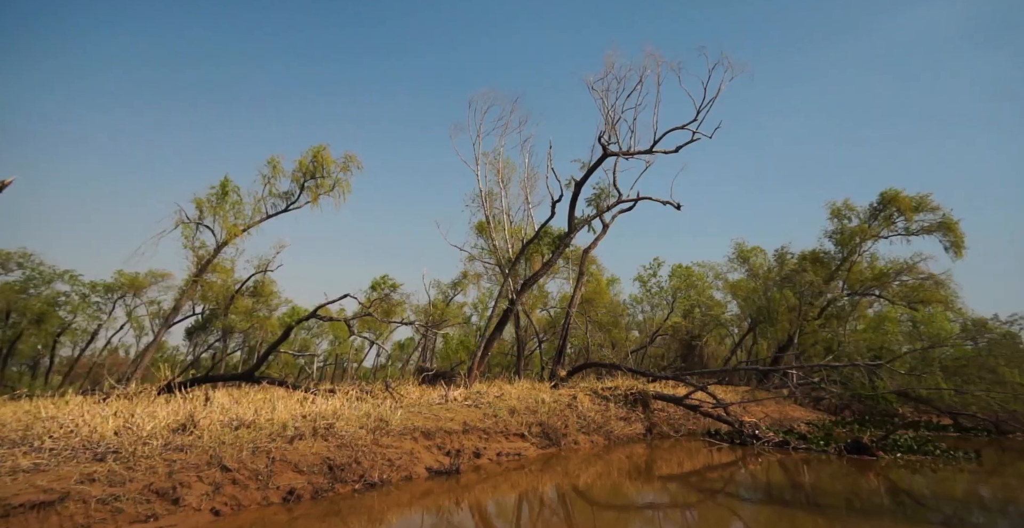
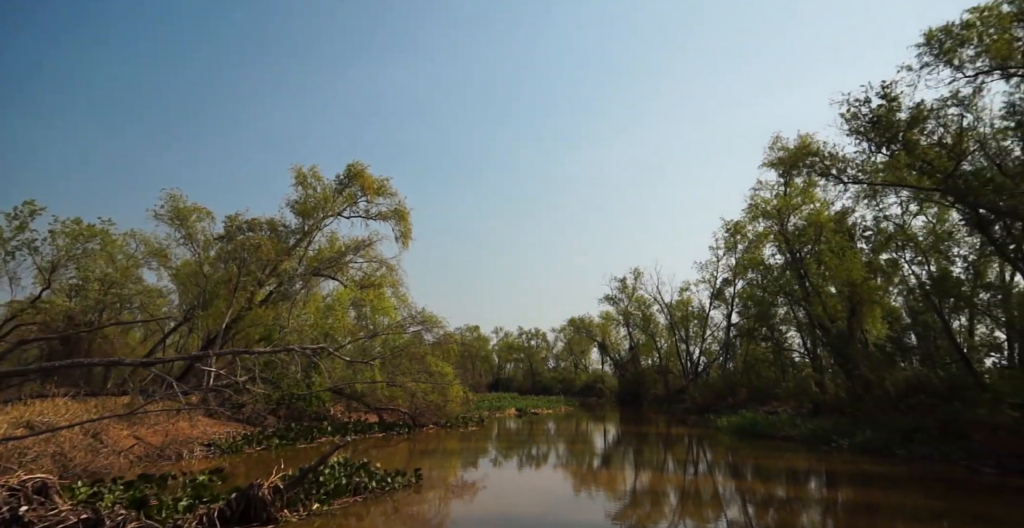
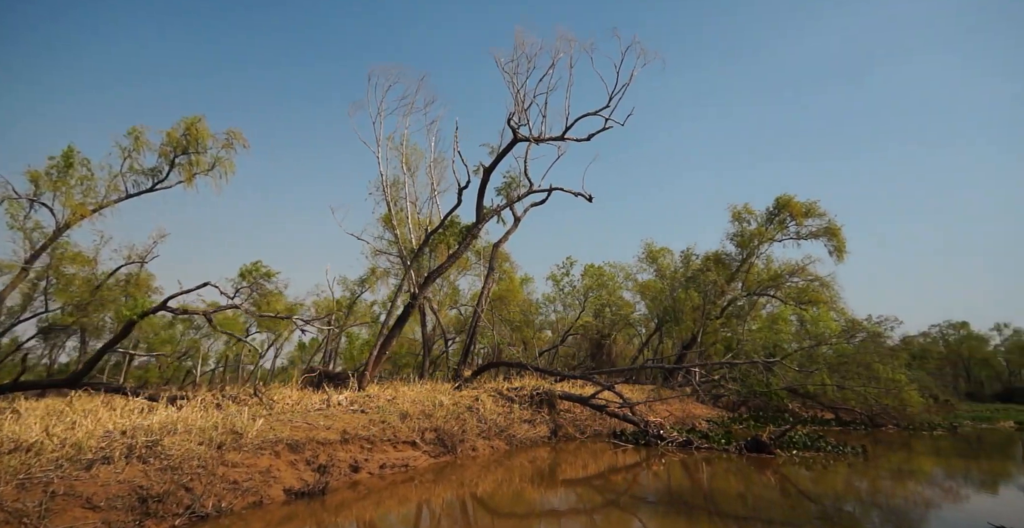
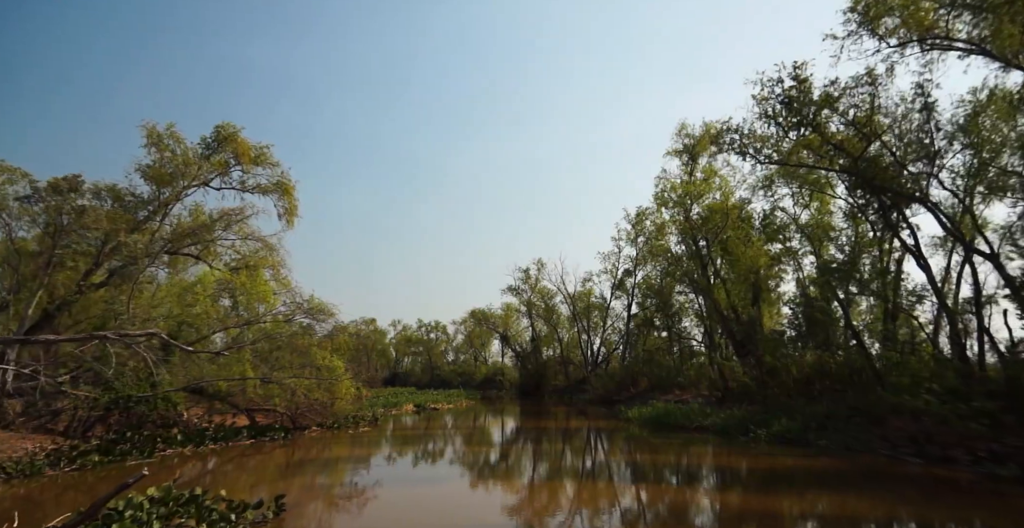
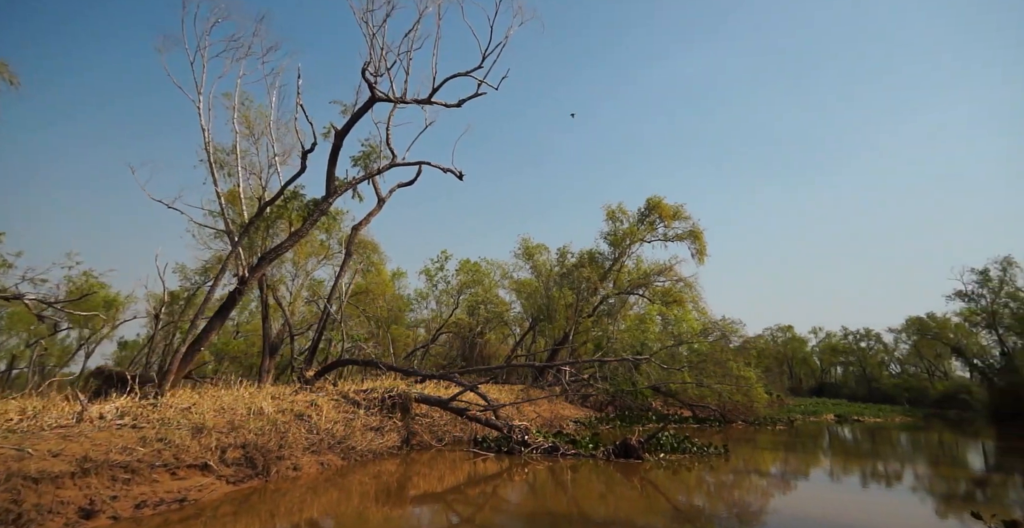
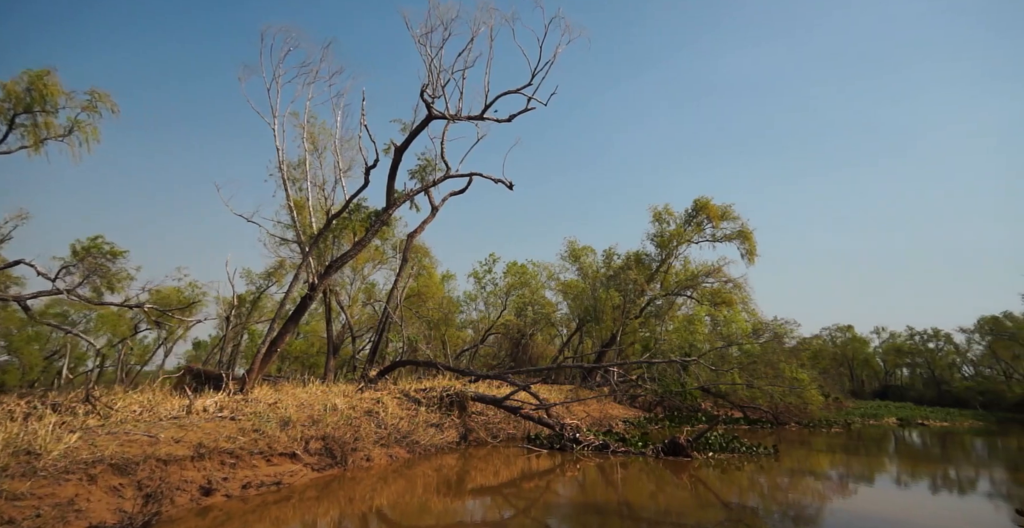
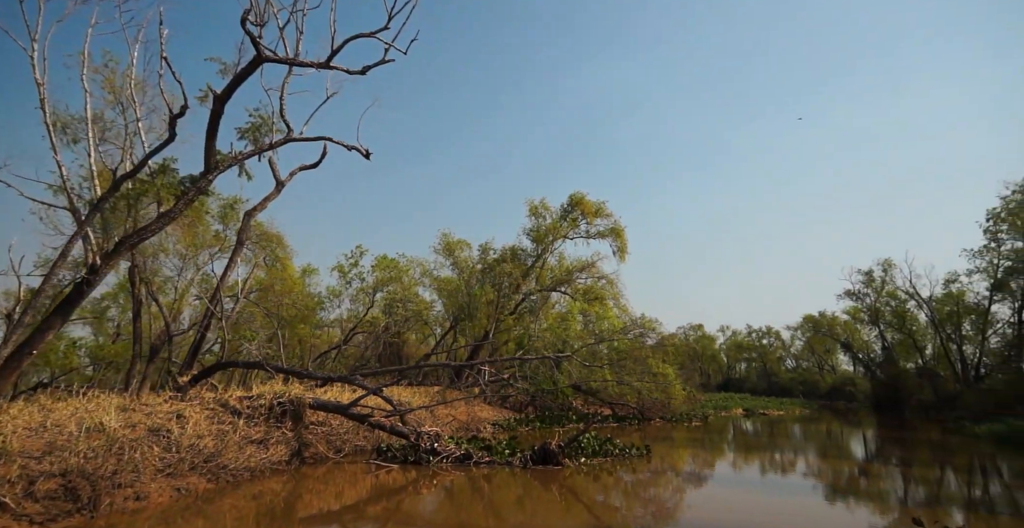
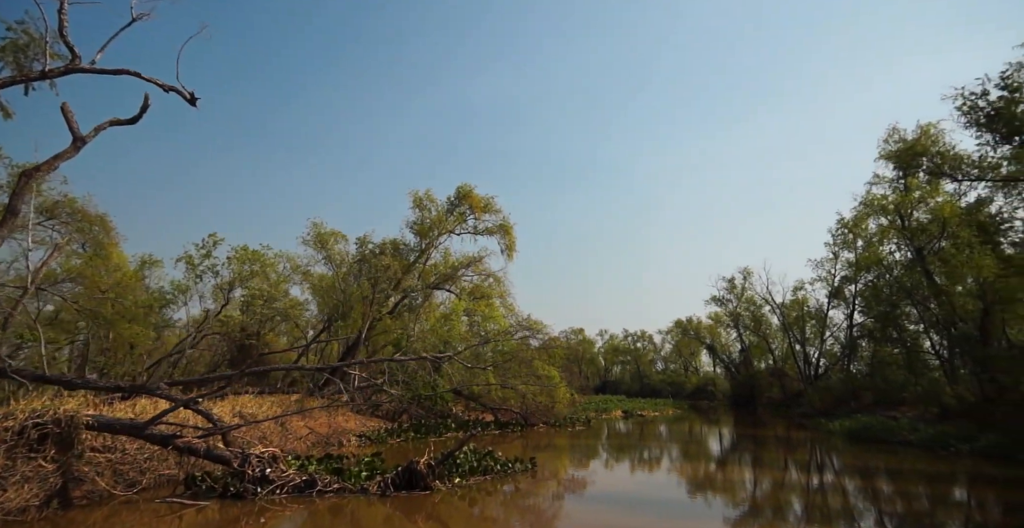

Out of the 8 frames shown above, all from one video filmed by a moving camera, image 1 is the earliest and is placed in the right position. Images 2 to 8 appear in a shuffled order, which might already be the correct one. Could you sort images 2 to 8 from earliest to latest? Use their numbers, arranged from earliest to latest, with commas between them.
3, 6, 5, 7, 8, 2, 4
